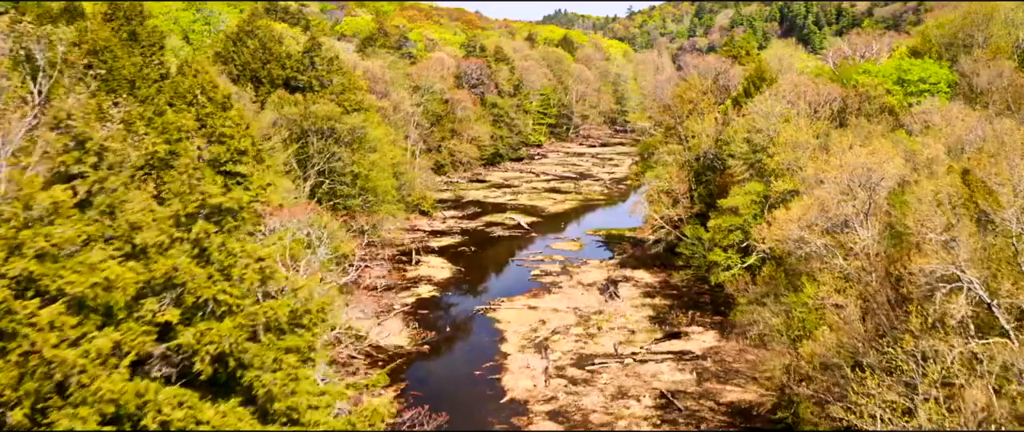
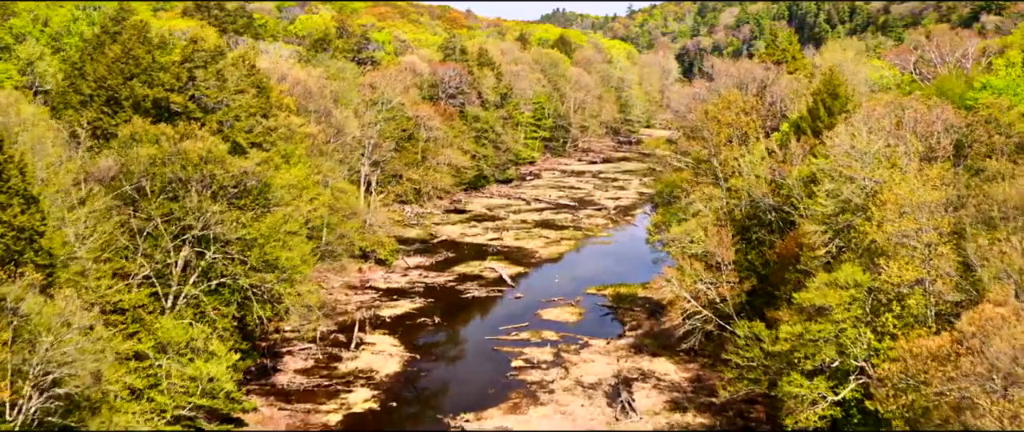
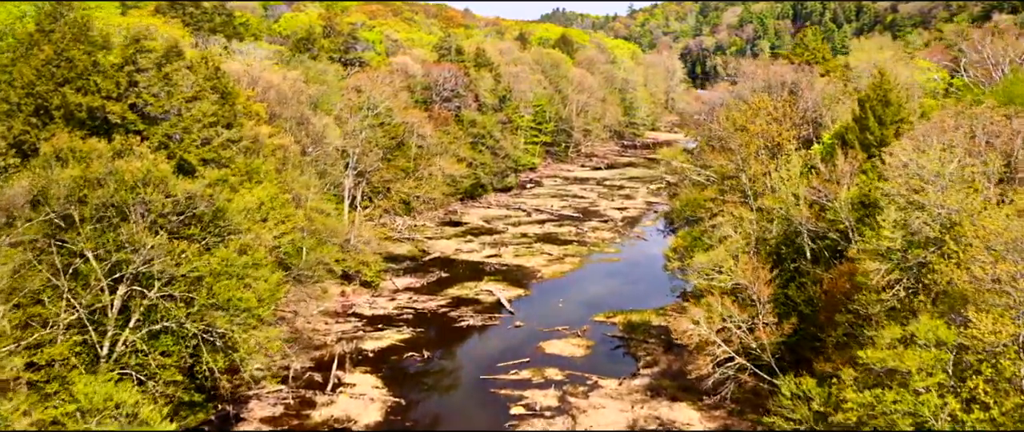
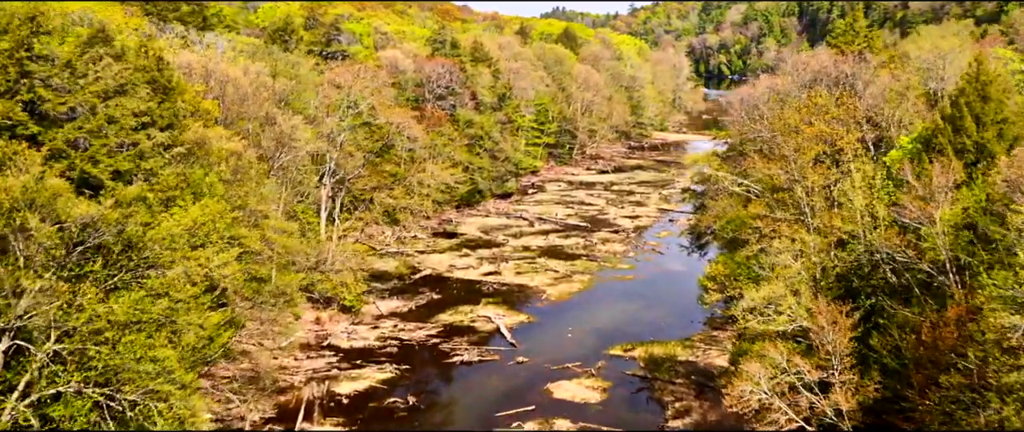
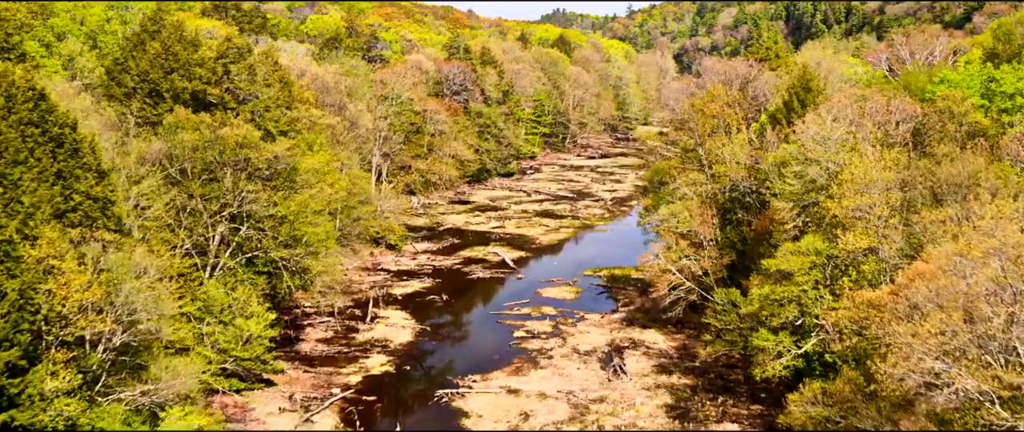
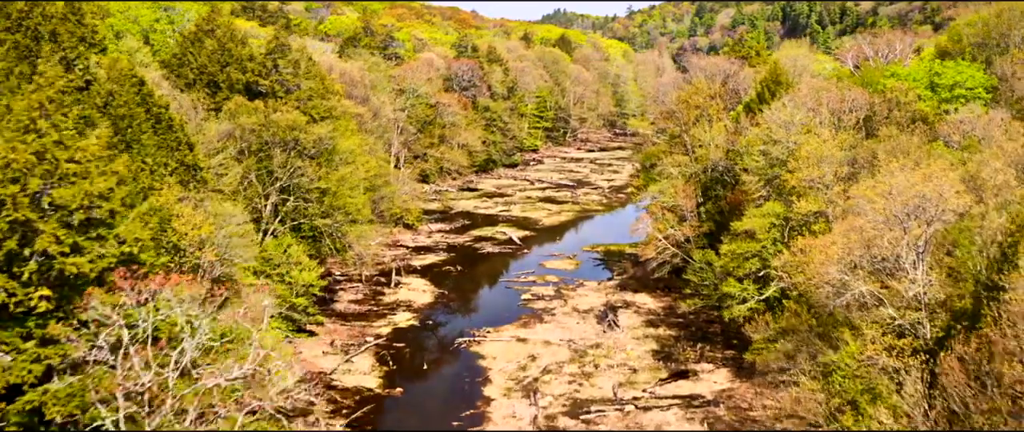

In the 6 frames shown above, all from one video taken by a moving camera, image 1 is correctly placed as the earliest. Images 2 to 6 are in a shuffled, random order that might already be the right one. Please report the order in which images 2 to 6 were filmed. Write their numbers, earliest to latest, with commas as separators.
6, 5, 2, 3, 4
